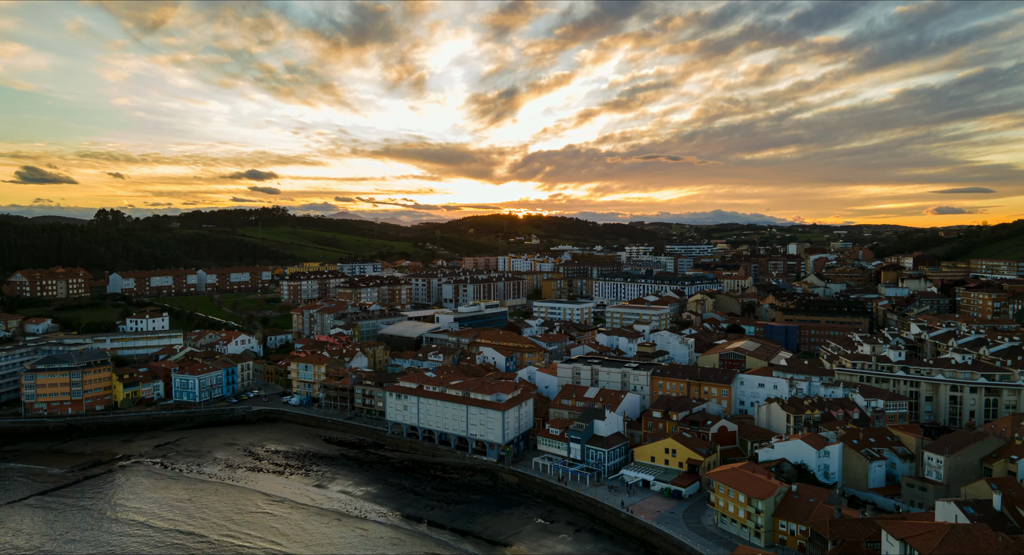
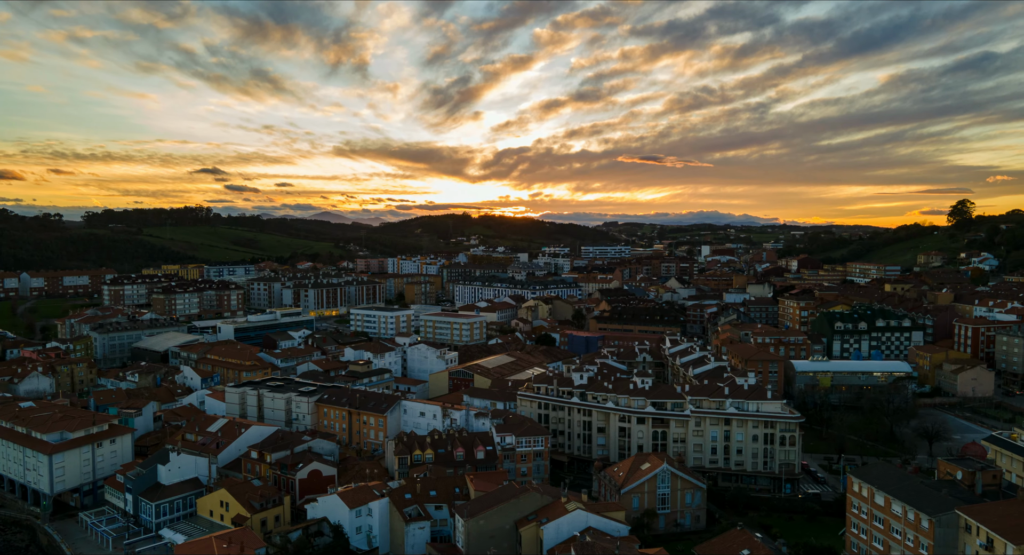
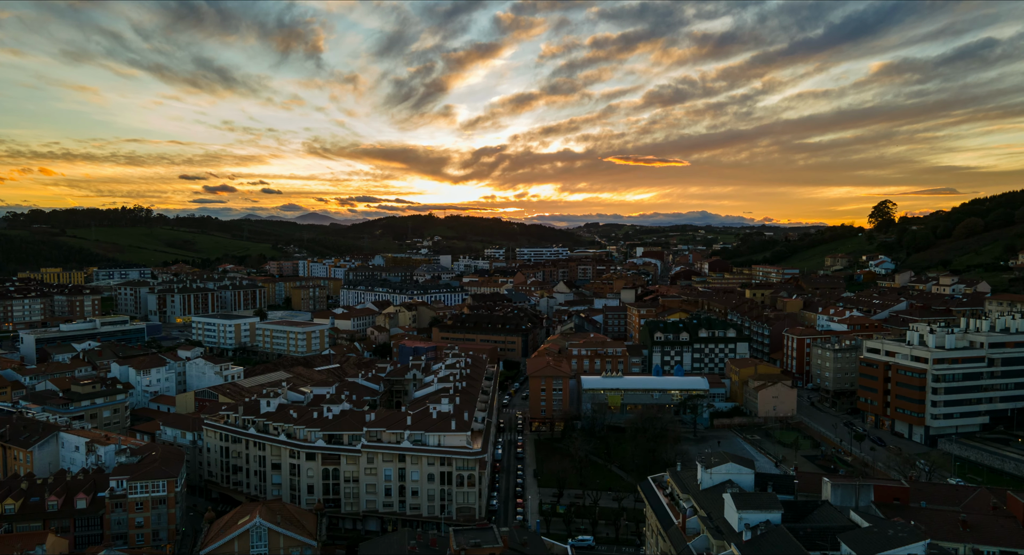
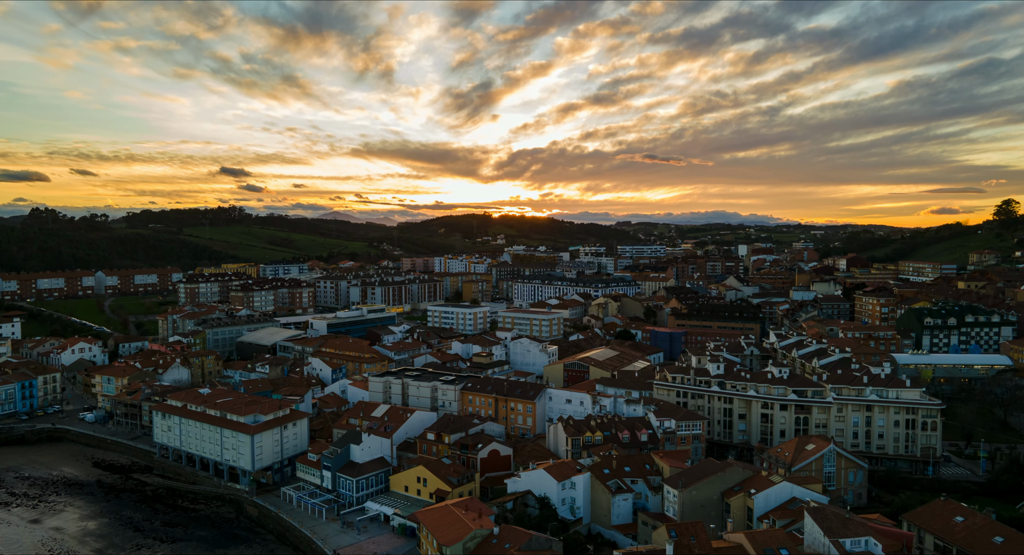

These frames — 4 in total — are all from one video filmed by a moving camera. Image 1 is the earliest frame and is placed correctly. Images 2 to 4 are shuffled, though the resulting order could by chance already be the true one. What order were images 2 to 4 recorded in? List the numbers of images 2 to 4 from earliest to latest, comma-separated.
4, 2, 3
